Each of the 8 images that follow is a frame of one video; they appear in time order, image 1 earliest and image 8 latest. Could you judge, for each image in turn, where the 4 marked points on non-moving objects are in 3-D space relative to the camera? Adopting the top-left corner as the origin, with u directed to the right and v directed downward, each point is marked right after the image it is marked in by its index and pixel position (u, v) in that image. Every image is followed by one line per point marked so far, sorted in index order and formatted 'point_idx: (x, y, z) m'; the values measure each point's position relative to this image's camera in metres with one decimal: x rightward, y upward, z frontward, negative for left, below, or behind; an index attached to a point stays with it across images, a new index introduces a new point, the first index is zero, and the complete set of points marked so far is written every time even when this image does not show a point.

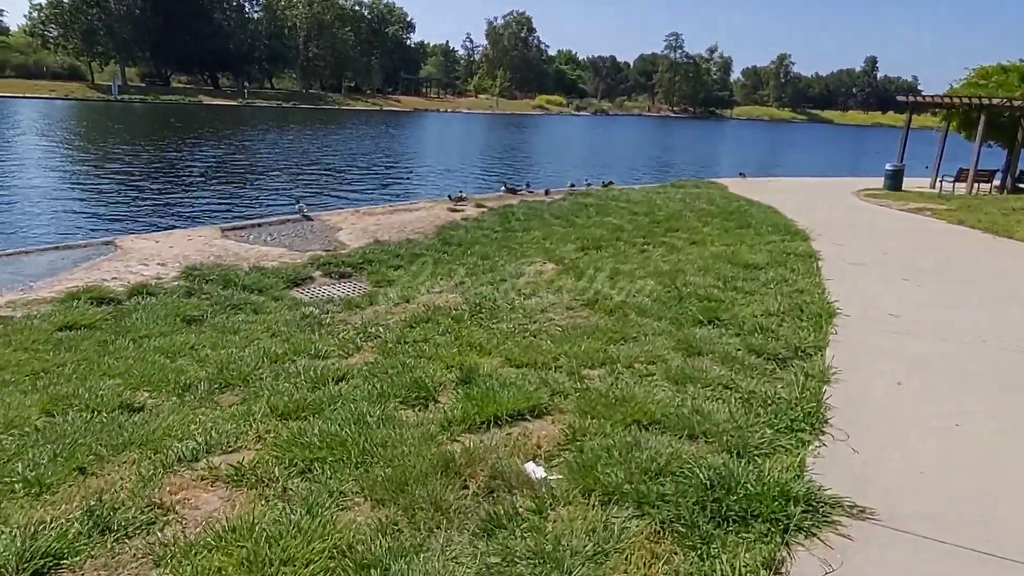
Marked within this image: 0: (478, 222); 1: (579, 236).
0: (-0.4, +0.8, +11.0) m
1: (+0.7, +0.5, +9.8) m
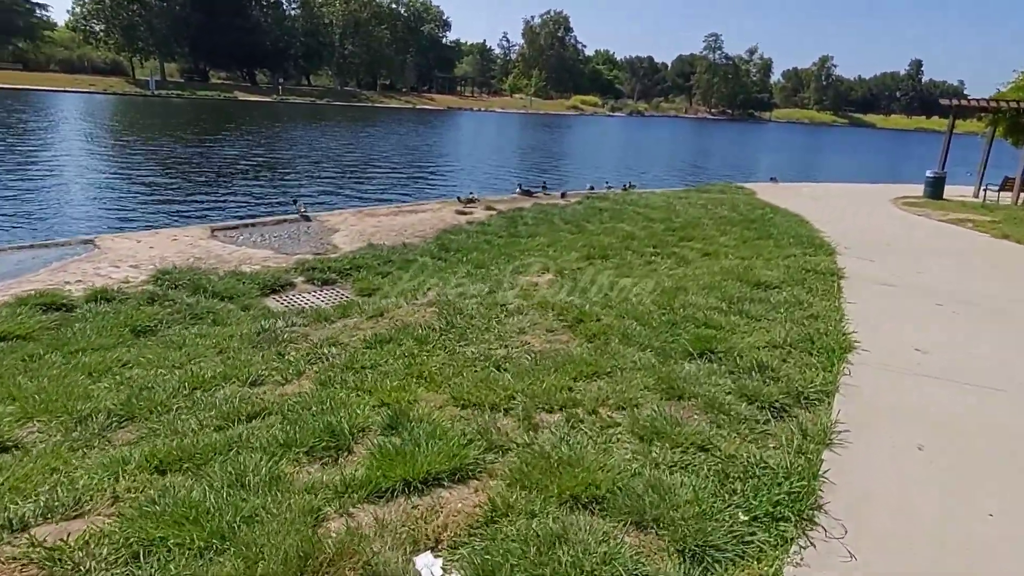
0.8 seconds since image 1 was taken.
0: (-0.3, +0.7, +10.3) m
1: (+0.7, +0.4, +9.0) m
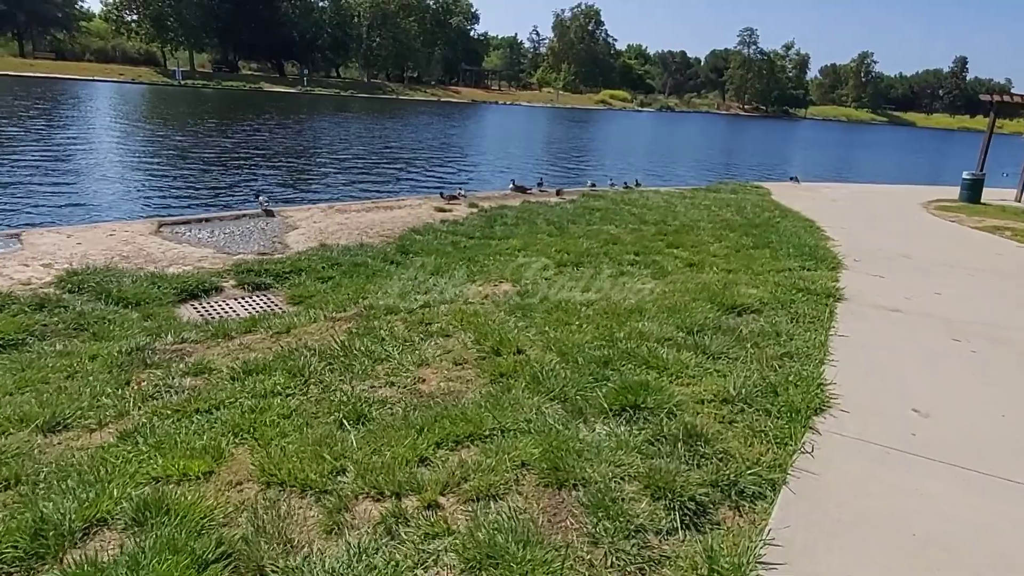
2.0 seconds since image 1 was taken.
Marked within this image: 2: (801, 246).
0: (-0.5, +0.6, +9.3) m
1: (+0.4, +0.3, +8.0) m
2: (+2.1, +0.3, +7.0) m
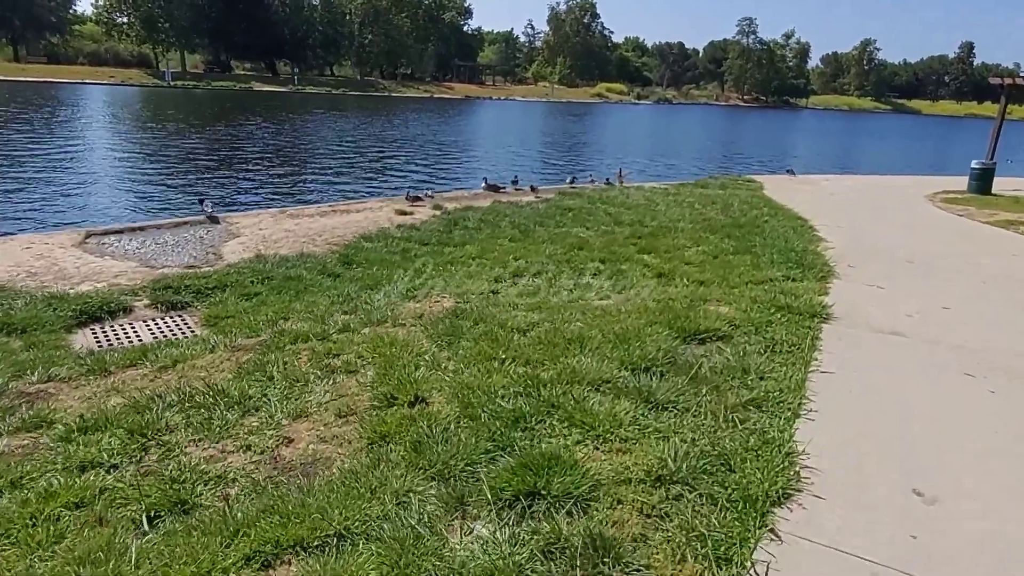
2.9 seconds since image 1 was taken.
0: (-0.9, +0.5, +8.5) m
1: (+0.1, +0.3, +7.2) m
2: (+1.8, +0.2, +6.1) m
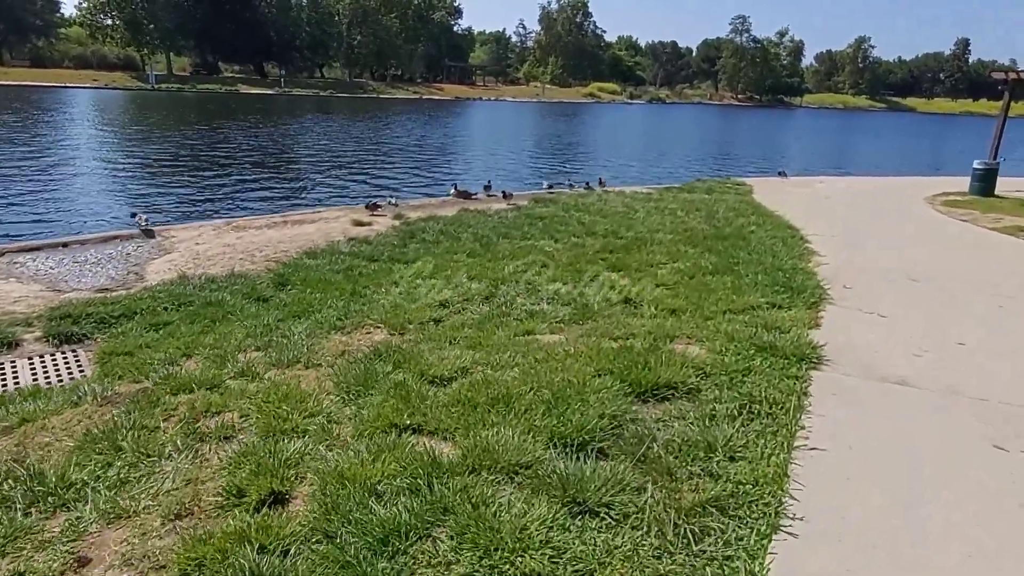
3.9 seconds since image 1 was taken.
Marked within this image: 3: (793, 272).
0: (-1.2, +0.4, +7.7) m
1: (-0.2, +0.1, +6.4) m
2: (+1.4, +0.1, +5.3) m
3: (+1.6, +0.1, +5.3) m
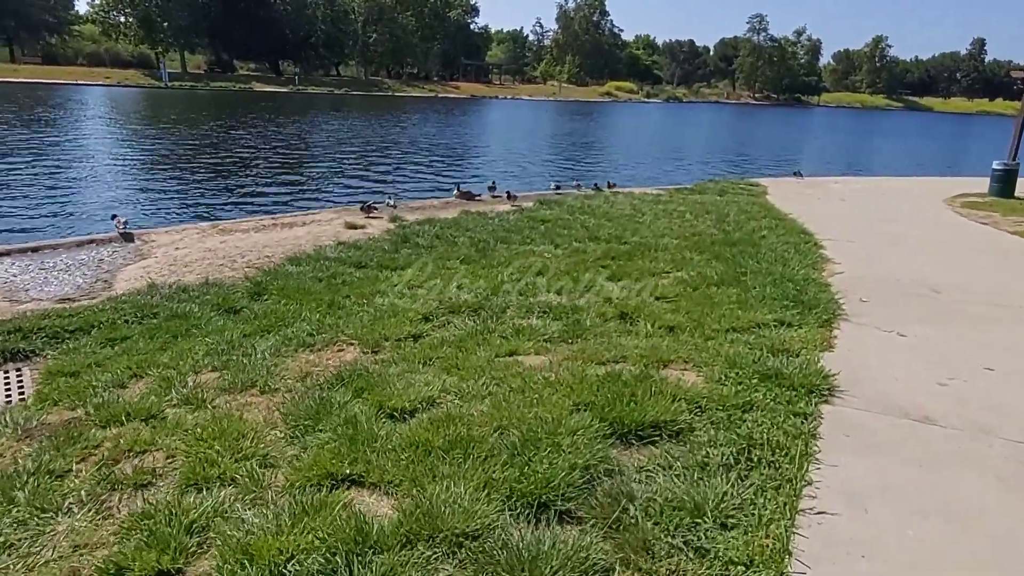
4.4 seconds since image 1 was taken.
0: (-1.2, +0.3, +7.3) m
1: (-0.3, 0.0, +5.9) m
2: (+1.4, 0.0, +4.8) m
3: (+1.5, 0.0, +4.8) m
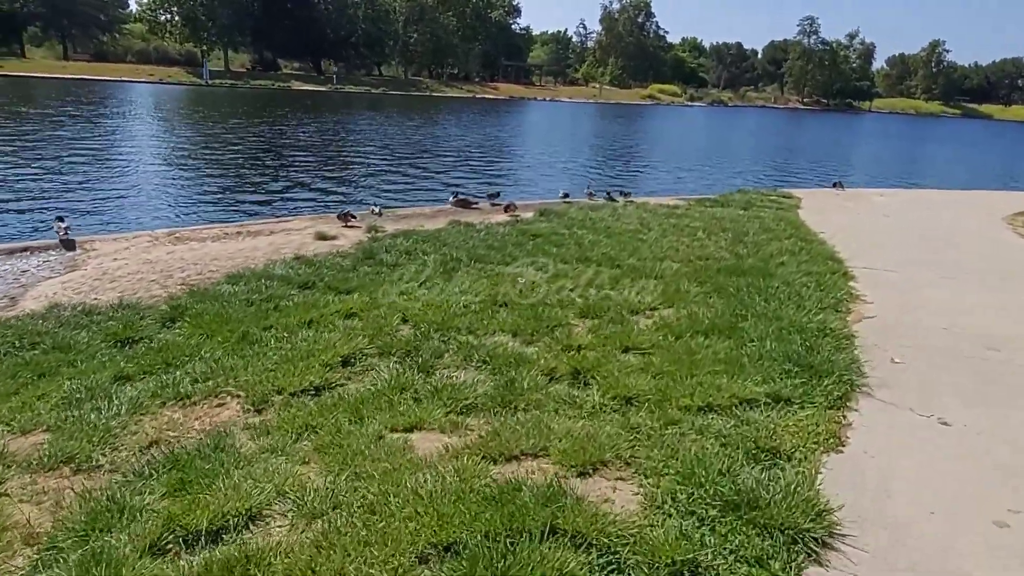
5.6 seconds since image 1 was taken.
0: (-1.4, +0.2, +6.3) m
1: (-0.5, -0.1, +5.0) m
2: (+1.1, -0.2, +3.8) m
3: (+1.2, -0.2, +3.7) m
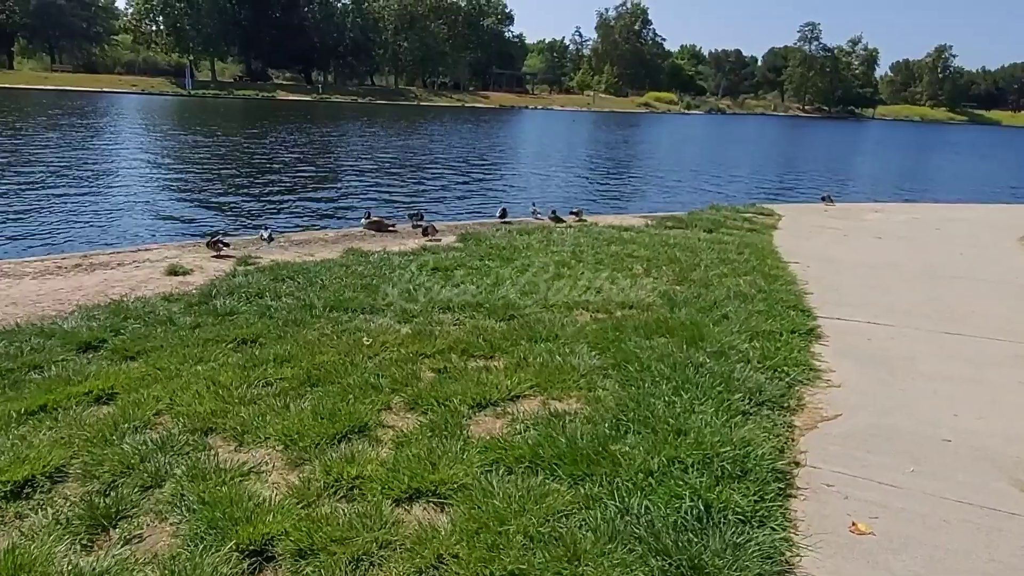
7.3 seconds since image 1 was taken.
0: (-2.0, -0.1, +4.9) m
1: (-1.2, -0.4, +3.5) m
2: (+0.4, -0.4, +2.3) m
3: (+0.5, -0.4, +2.2) m
